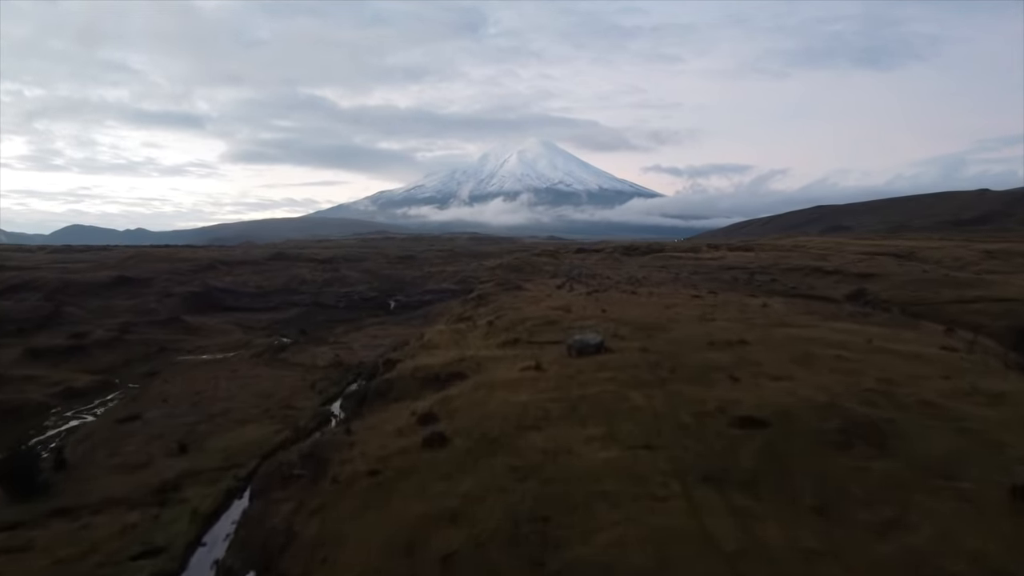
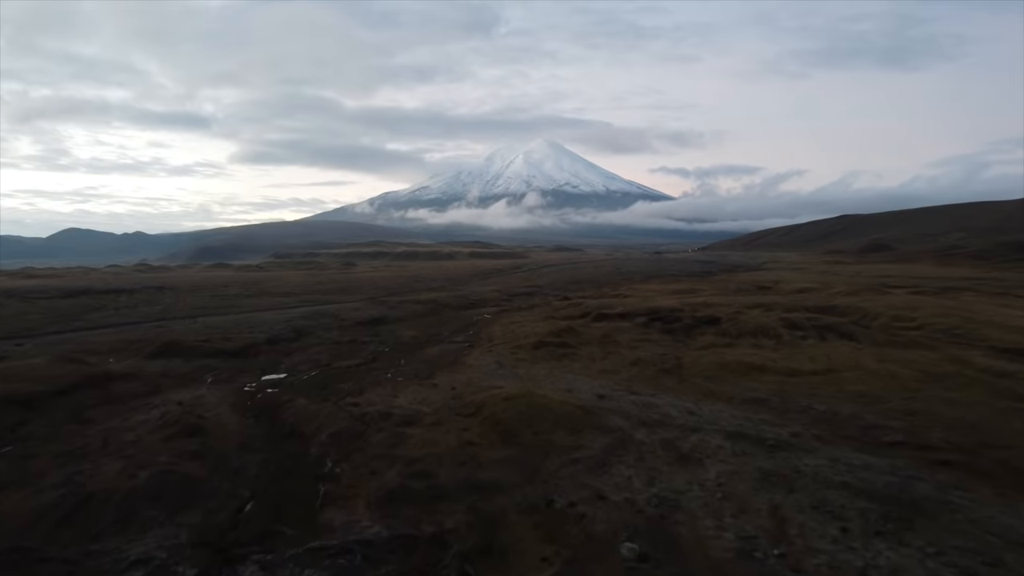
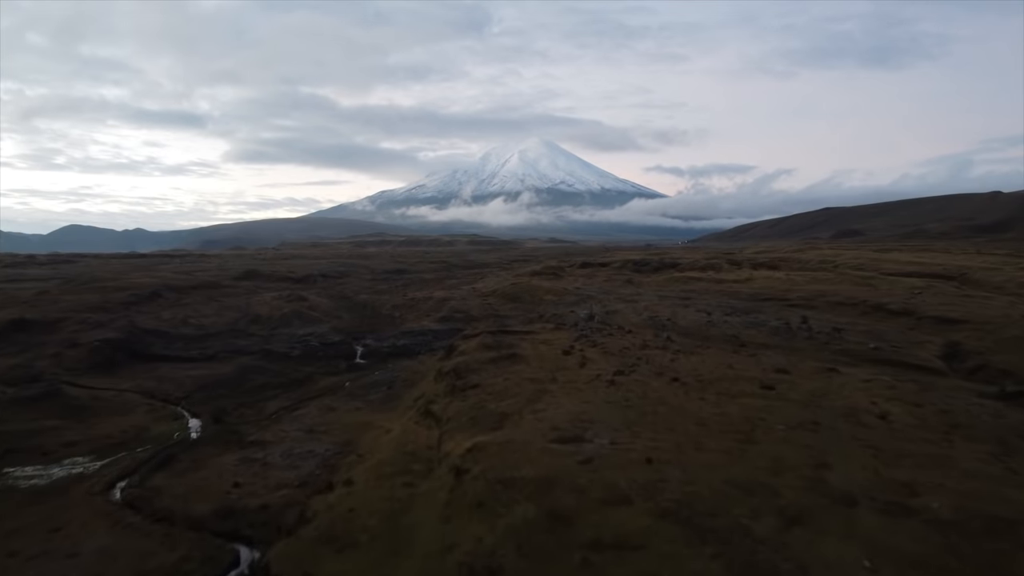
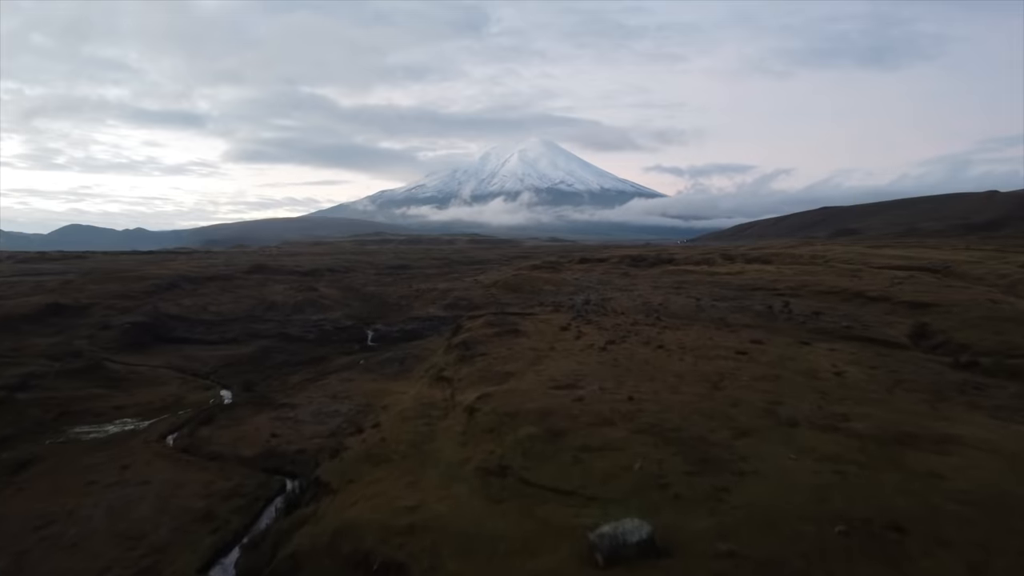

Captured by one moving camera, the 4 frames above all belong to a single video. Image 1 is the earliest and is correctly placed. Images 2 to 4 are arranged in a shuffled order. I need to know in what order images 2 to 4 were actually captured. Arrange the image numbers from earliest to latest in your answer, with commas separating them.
4, 3, 2
